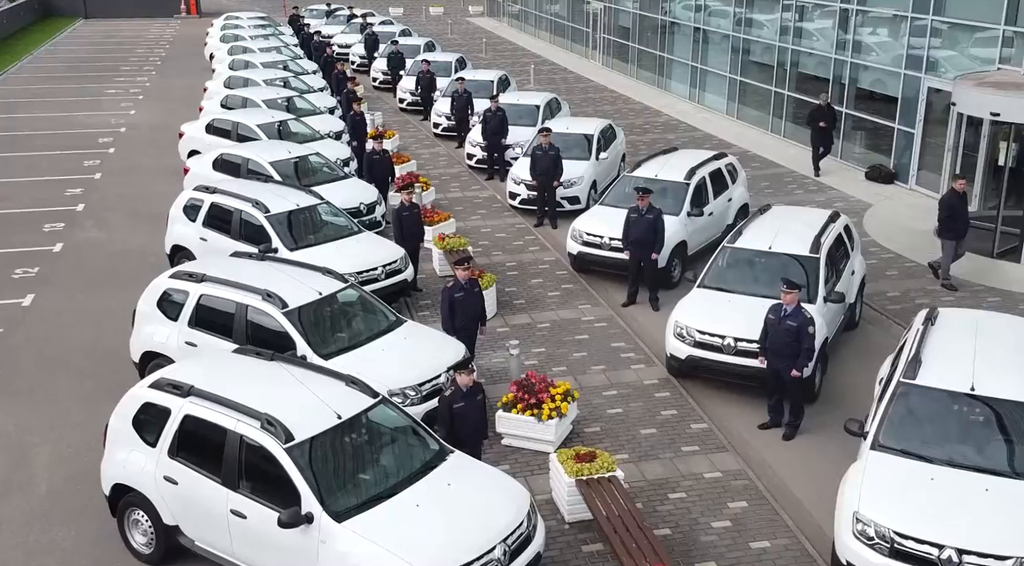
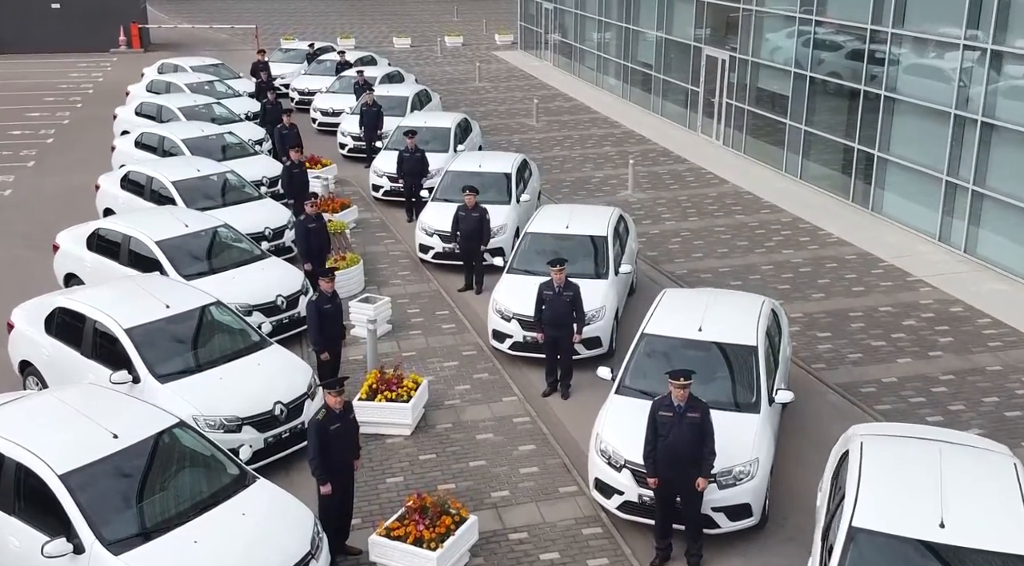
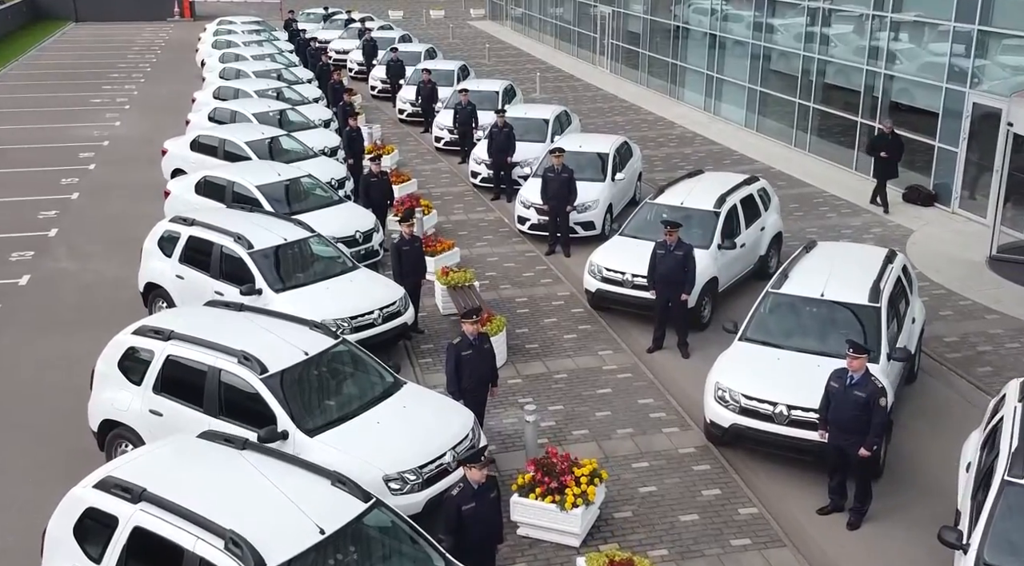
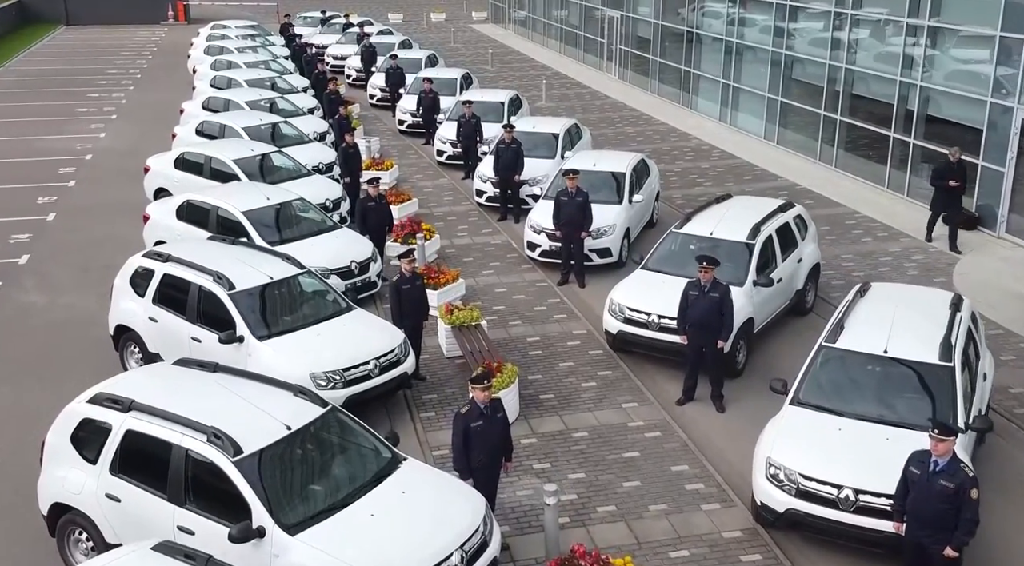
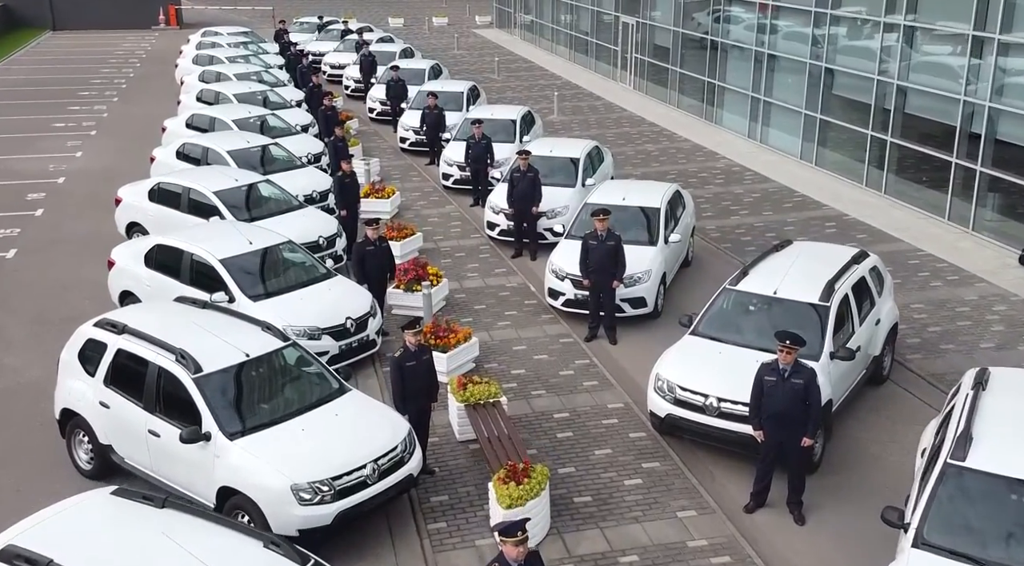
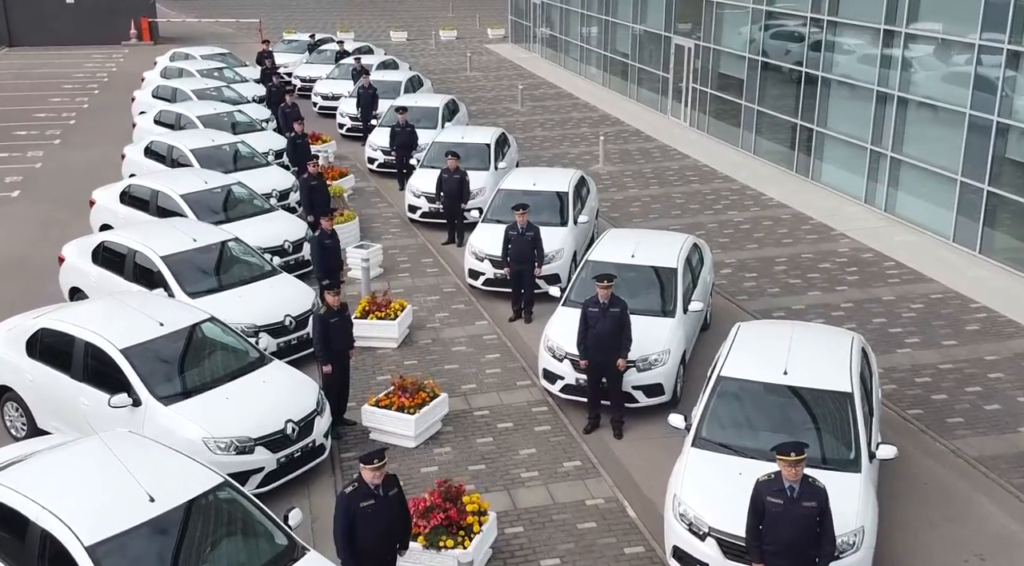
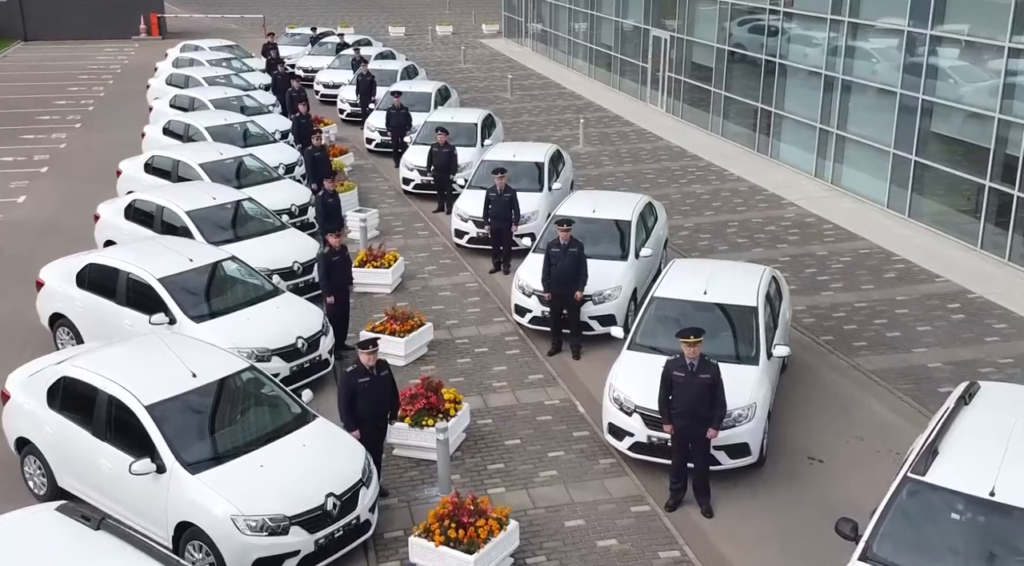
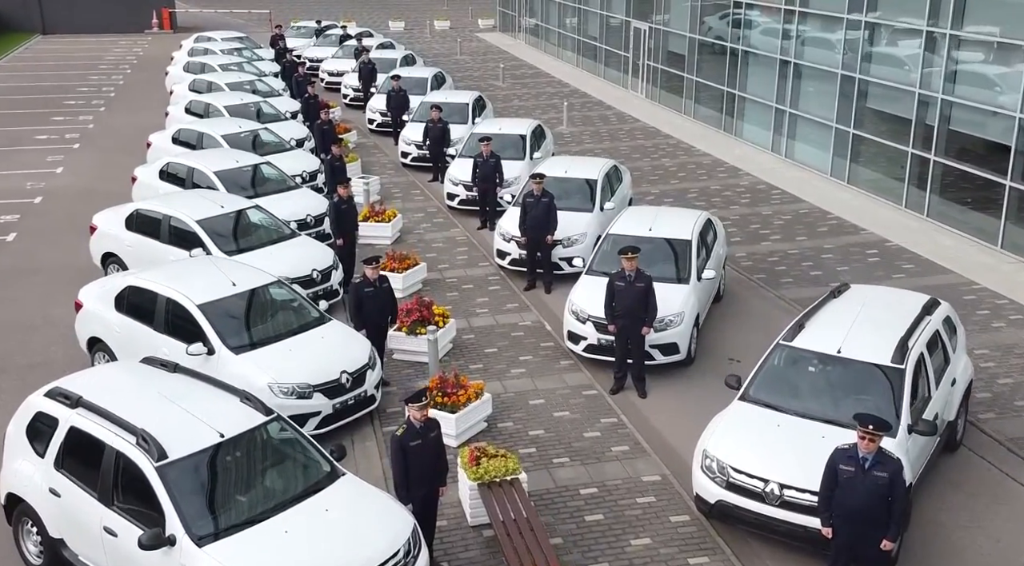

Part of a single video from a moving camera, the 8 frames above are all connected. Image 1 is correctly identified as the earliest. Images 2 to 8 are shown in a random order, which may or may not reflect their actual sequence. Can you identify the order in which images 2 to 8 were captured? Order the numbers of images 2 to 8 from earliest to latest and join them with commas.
3, 4, 5, 8, 7, 6, 2
